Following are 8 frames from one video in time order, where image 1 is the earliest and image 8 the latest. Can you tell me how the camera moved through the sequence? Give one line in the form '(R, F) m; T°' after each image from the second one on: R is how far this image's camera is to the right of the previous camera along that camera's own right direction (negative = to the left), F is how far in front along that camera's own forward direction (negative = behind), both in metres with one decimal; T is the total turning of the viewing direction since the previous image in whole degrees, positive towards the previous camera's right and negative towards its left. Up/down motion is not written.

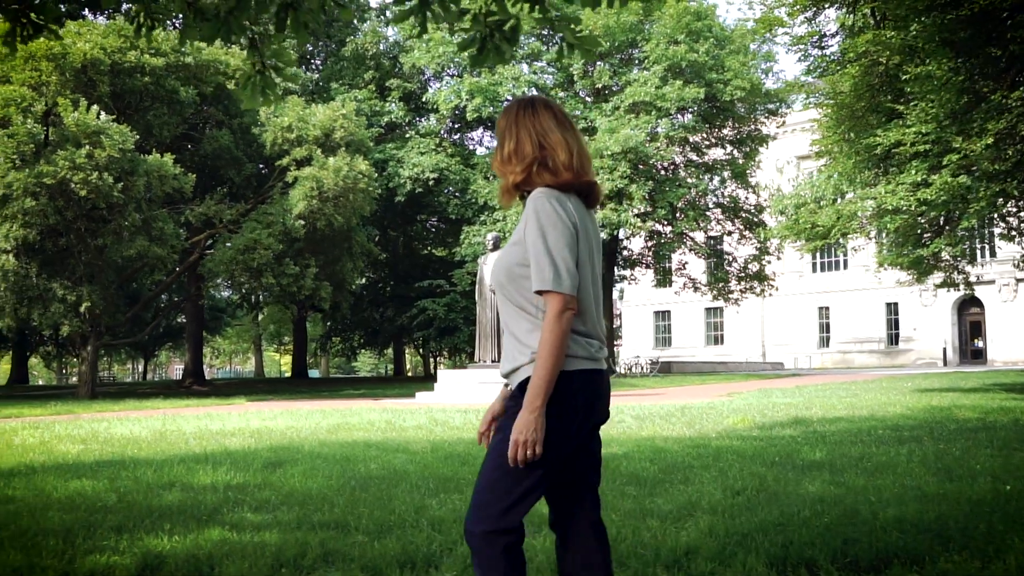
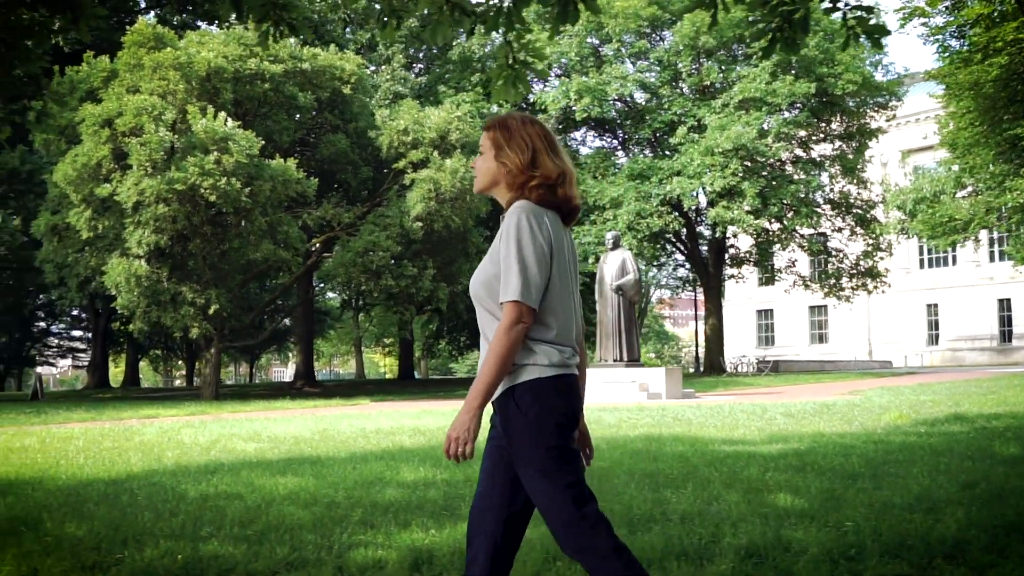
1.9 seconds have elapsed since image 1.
(-0.6, 0.0) m; -4°
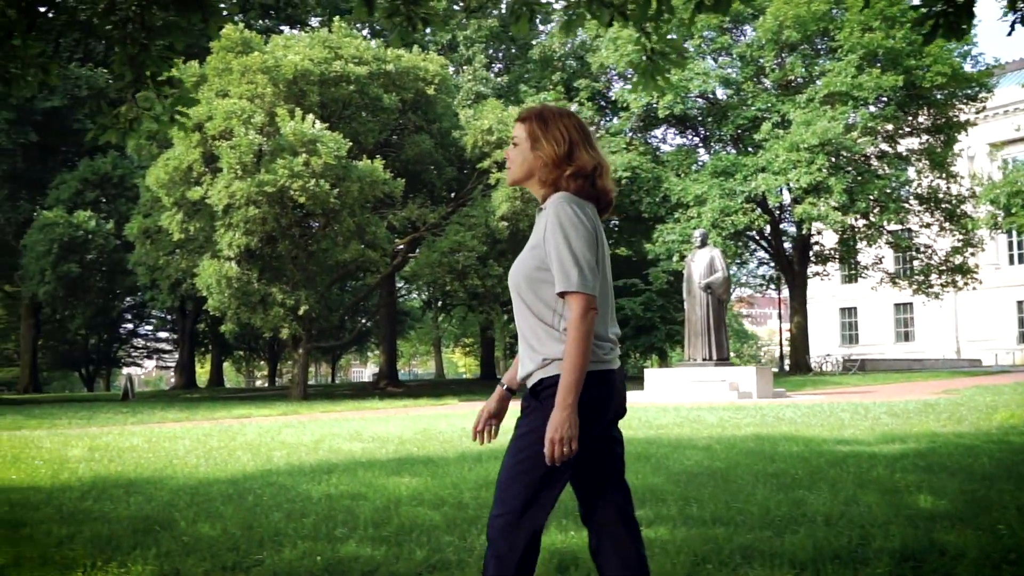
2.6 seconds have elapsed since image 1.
(-0.2, +0.1) m; -3°
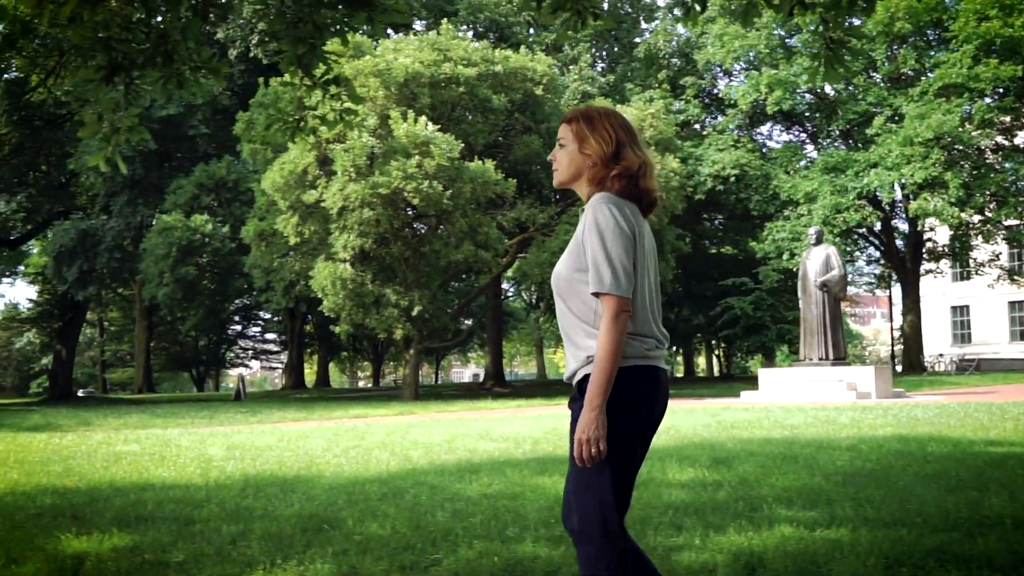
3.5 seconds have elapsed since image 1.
(-0.3, 0.0) m; -4°
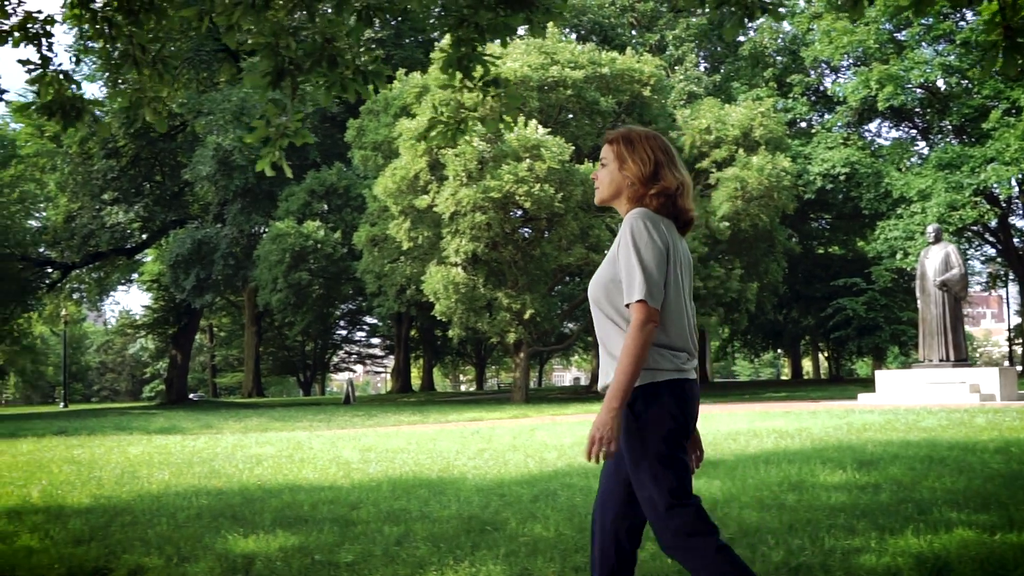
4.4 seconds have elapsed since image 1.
(-0.2, 0.0) m; -4°
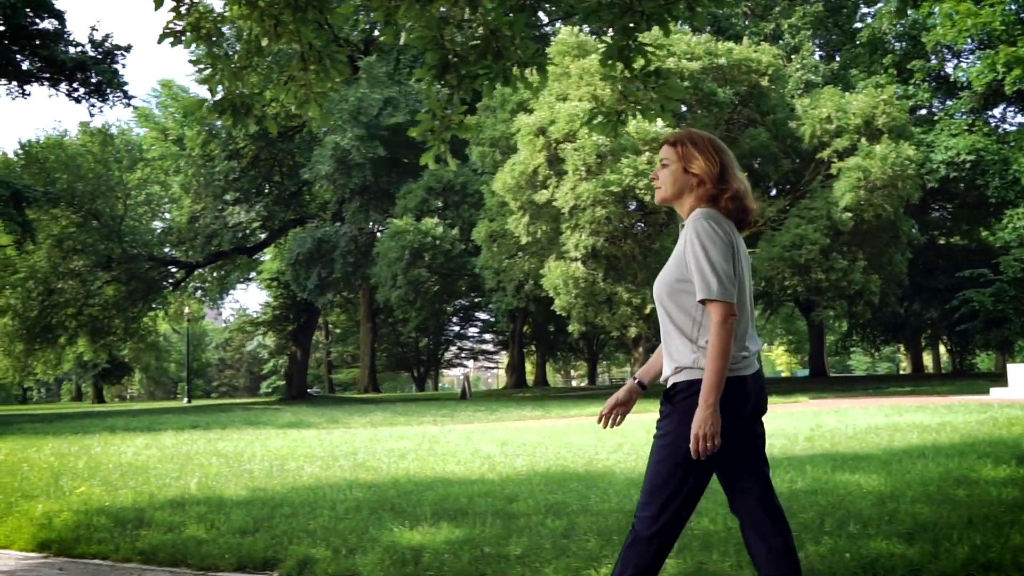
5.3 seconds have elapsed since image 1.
(-0.2, 0.0) m; -5°
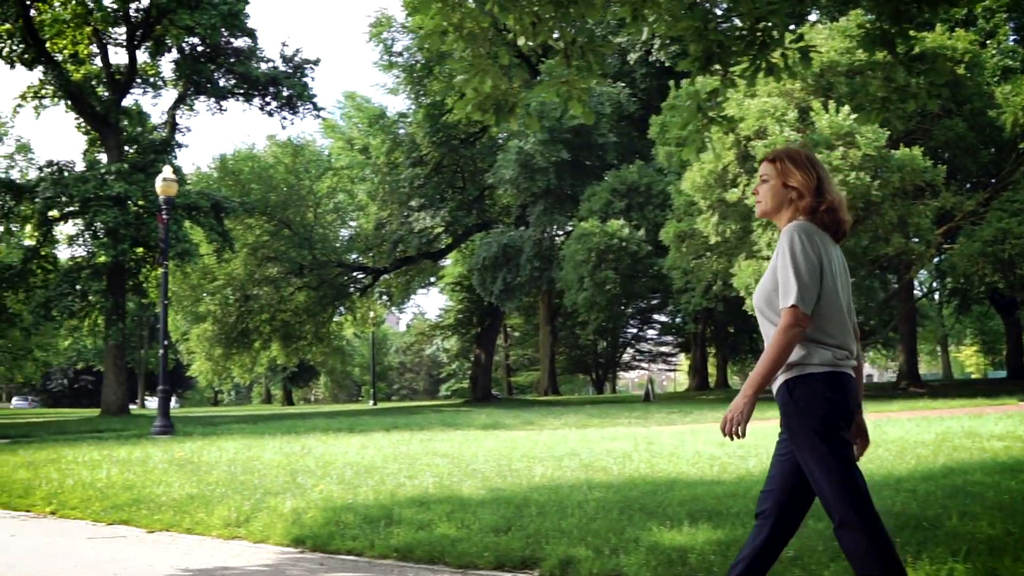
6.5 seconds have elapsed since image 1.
(-0.3, 0.0) m; -8°
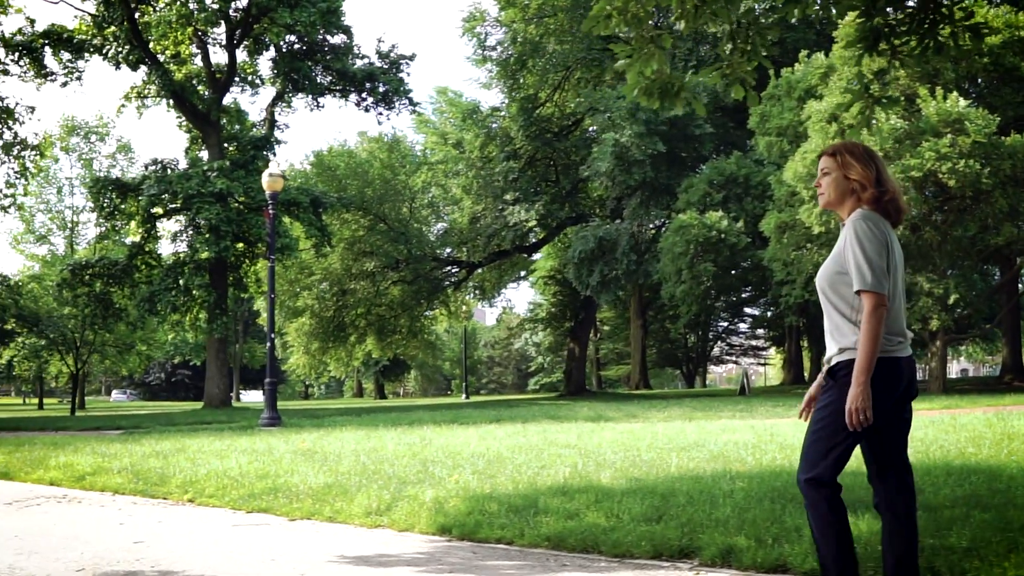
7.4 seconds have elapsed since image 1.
(-0.3, 0.0) m; -4°
